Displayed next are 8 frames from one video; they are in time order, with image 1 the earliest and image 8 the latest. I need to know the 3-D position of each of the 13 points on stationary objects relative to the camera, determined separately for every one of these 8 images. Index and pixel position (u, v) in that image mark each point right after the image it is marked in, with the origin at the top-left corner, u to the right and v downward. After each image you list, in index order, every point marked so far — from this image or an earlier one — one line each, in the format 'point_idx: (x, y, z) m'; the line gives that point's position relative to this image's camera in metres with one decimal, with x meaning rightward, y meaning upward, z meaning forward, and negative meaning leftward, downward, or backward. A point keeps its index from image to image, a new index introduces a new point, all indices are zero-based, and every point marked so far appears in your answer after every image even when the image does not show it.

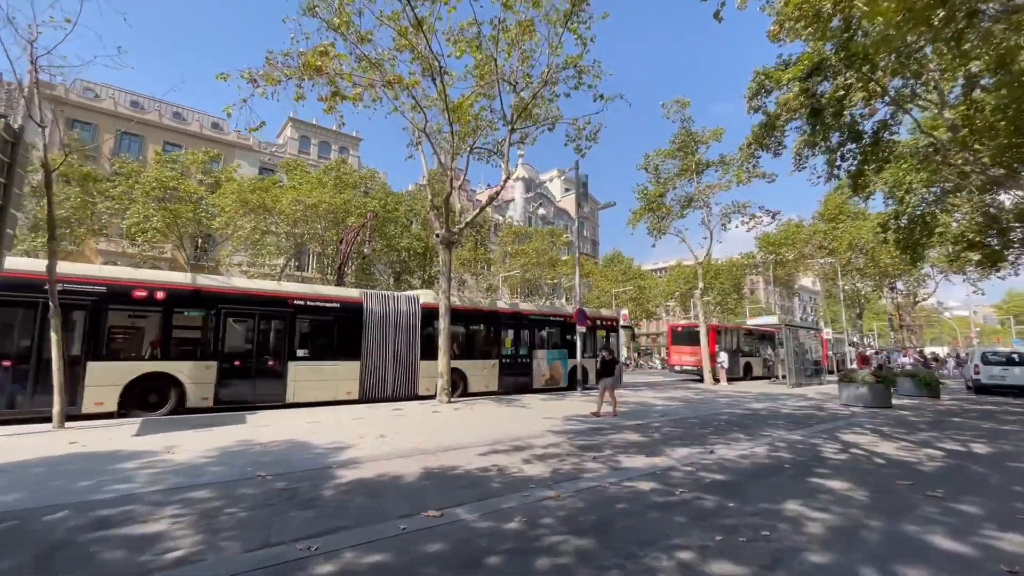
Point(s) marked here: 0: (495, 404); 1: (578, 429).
0: (-0.3, -2.6, +10.8) m
1: (+1.1, -2.3, +7.9) m
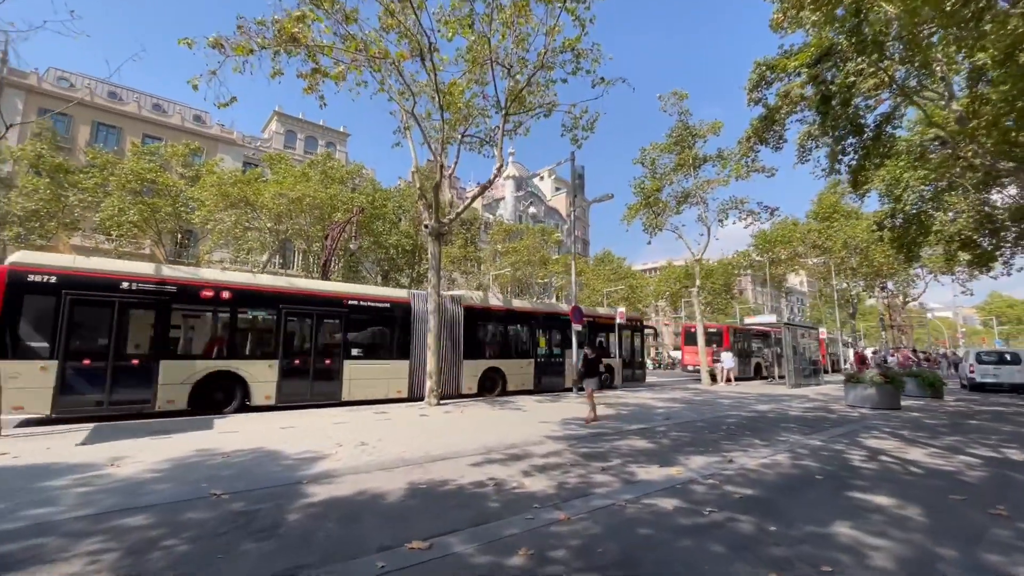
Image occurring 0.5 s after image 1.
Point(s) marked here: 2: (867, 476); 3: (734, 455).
0: (-0.5, -2.4, +10.1) m
1: (+1.0, -2.2, +7.3) m
2: (+3.7, -2.0, +5.2) m
3: (+2.7, -2.1, +6.1) m
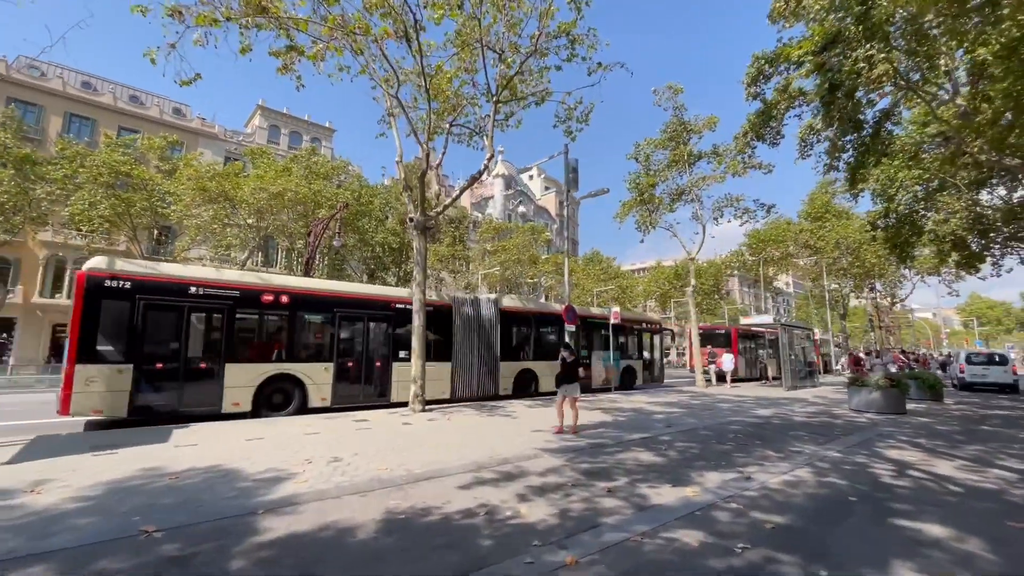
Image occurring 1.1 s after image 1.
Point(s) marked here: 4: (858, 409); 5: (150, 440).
0: (-0.7, -2.4, +9.5) m
1: (+0.9, -2.1, +6.6) m
2: (+3.7, -1.9, +4.6) m
3: (+2.7, -2.0, +5.5) m
4: (+8.1, -2.8, +11.6) m
5: (-4.7, -2.0, +6.4) m
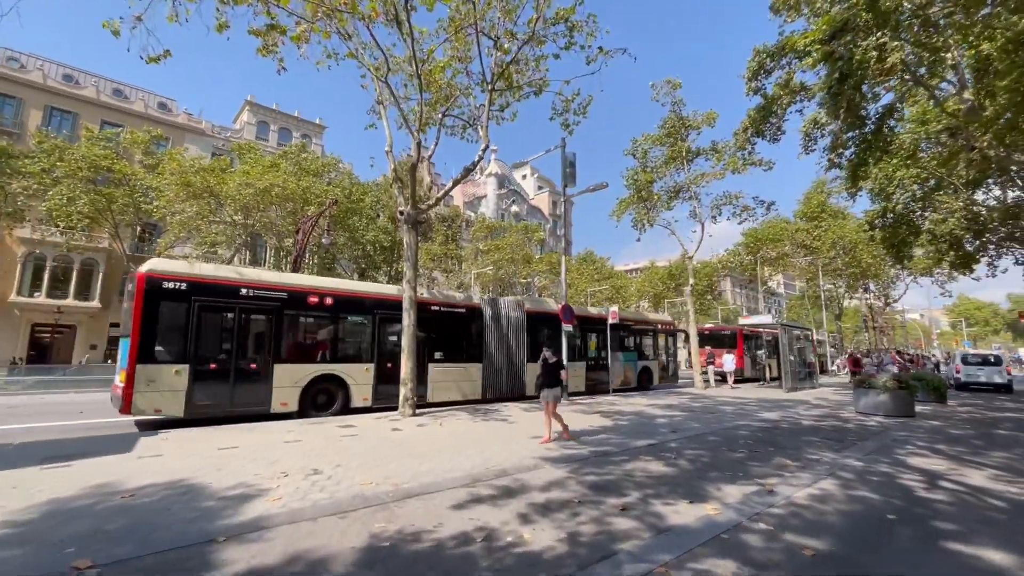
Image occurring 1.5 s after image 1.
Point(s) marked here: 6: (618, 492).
0: (-0.7, -2.4, +9.0) m
1: (+0.9, -2.1, +6.1) m
2: (+3.6, -1.9, +4.1) m
3: (+2.6, -2.0, +5.1) m
4: (+8.0, -2.8, +11.2) m
5: (-4.7, -1.9, +5.9) m
6: (+1.0, -1.9, +4.6) m
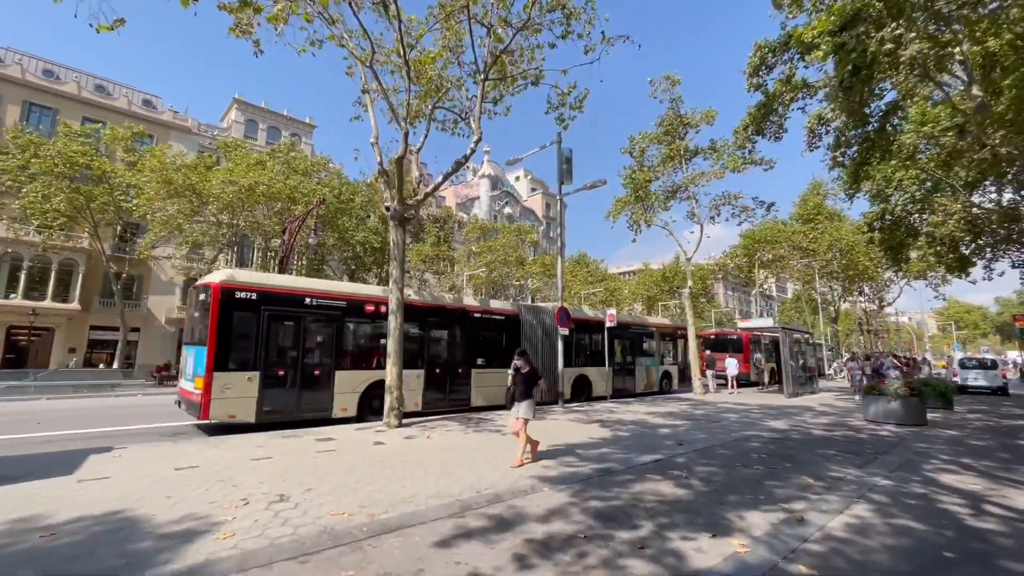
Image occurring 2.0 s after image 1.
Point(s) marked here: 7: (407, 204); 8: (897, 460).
0: (-0.8, -2.4, +8.3) m
1: (+0.8, -2.1, +5.5) m
2: (+3.6, -1.9, +3.6) m
3: (+2.6, -2.0, +4.5) m
4: (+7.8, -2.8, +10.7) m
5: (-4.8, -1.9, +5.2) m
6: (+0.9, -1.9, +4.0) m
7: (-2.0, +1.6, +9.4) m
8: (+5.2, -2.3, +6.7) m
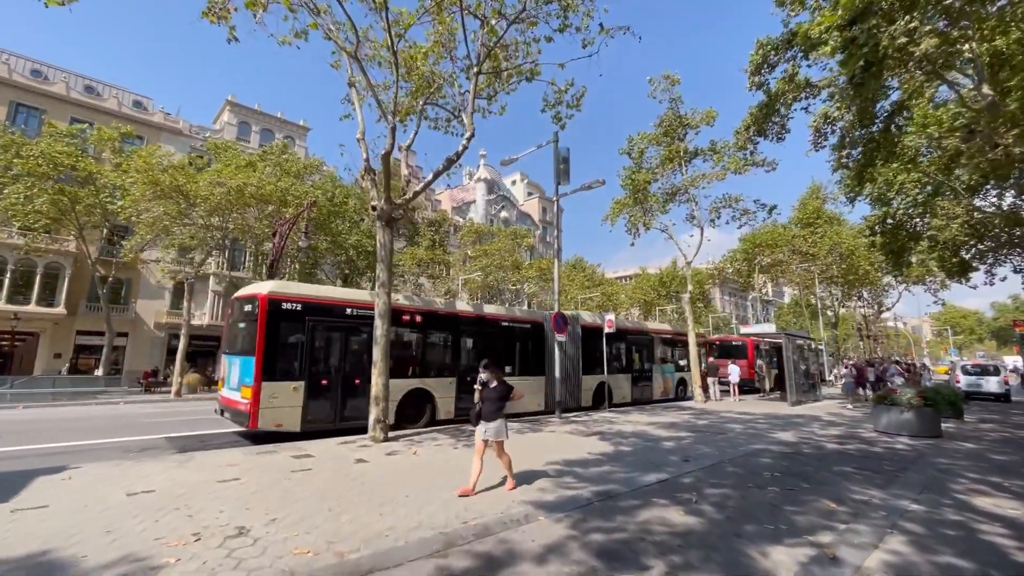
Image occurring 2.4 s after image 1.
0: (-0.9, -2.4, +7.8) m
1: (+0.7, -2.1, +5.0) m
2: (+3.5, -1.9, +3.1) m
3: (+2.5, -2.0, +4.0) m
4: (+7.7, -2.9, +10.2) m
5: (-4.9, -1.9, +4.6) m
6: (+0.9, -1.9, +3.5) m
7: (-2.1, +1.5, +8.9) m
8: (+5.1, -2.4, +6.2) m
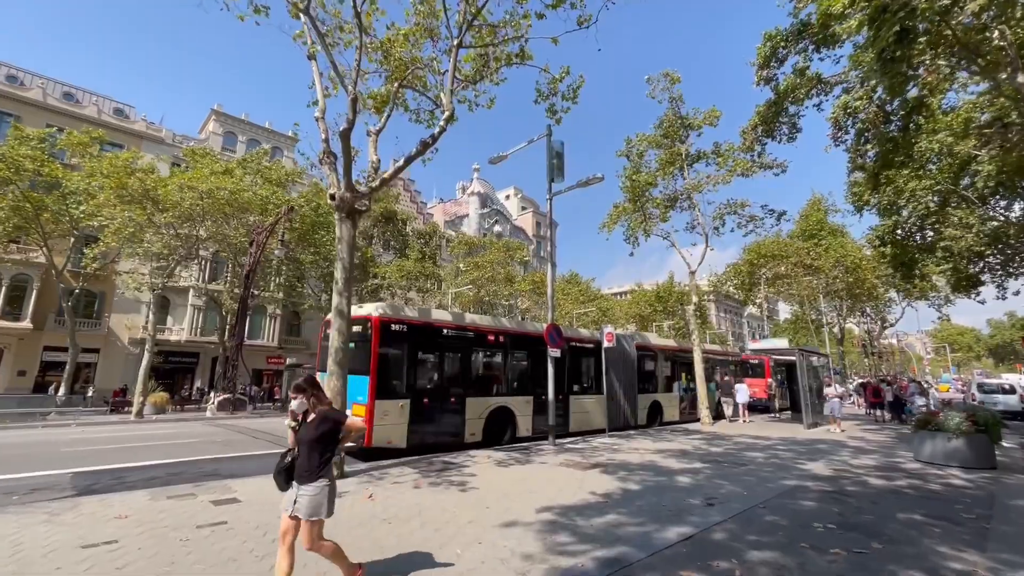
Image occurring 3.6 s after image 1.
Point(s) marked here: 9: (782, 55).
0: (-1.2, -2.5, +6.4) m
1: (+0.5, -2.1, +3.6) m
2: (+3.4, -1.8, +1.7) m
3: (+2.3, -1.9, +2.6) m
4: (+7.5, -3.1, +8.8) m
5: (-5.1, -1.9, +3.1) m
6: (+0.7, -1.8, +2.1) m
7: (-2.4, +1.5, +7.6) m
8: (+4.9, -2.4, +4.9) m
9: (+7.3, +6.3, +13.4) m
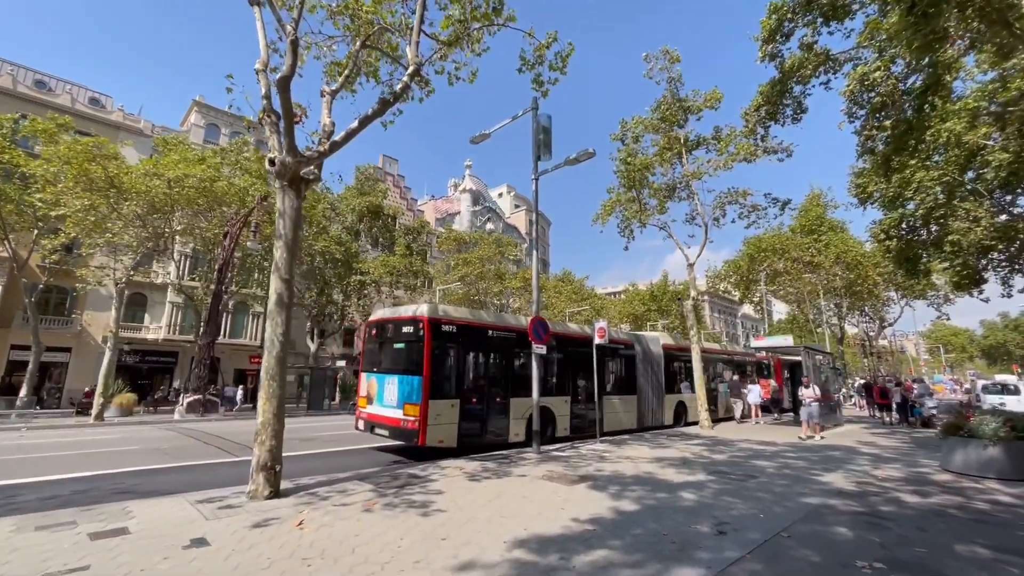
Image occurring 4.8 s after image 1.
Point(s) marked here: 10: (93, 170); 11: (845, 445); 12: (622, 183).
0: (-1.5, -2.3, +5.3) m
1: (+0.2, -1.8, +2.5) m
2: (+3.1, -1.6, +0.7) m
3: (+2.1, -1.7, +1.5) m
4: (+7.1, -2.9, +7.8) m
5: (-5.4, -1.6, +2.0) m
6: (+0.4, -1.6, +1.0) m
7: (-2.7, +1.7, +6.5) m
8: (+4.6, -2.2, +3.8) m
9: (+7.0, +6.5, +12.4) m
10: (-16.3, +4.6, +19.5) m
11: (+7.3, -3.4, +10.9) m
12: (+3.5, +3.4, +16.1) m
